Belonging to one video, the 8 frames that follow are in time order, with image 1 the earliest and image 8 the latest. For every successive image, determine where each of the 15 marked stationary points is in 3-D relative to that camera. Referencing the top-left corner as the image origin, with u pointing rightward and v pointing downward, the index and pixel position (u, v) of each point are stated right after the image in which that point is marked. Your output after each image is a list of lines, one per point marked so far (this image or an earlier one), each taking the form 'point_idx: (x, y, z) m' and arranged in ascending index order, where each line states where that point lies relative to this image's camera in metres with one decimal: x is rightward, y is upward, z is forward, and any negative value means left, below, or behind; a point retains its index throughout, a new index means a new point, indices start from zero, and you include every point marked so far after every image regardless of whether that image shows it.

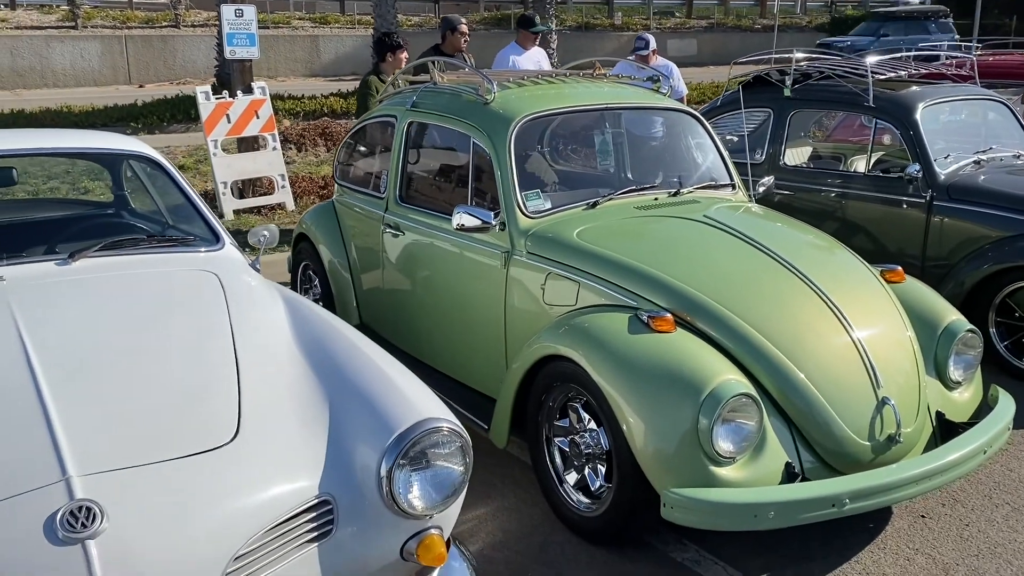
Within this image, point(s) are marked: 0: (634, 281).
0: (+0.5, 0.0, +3.5) m
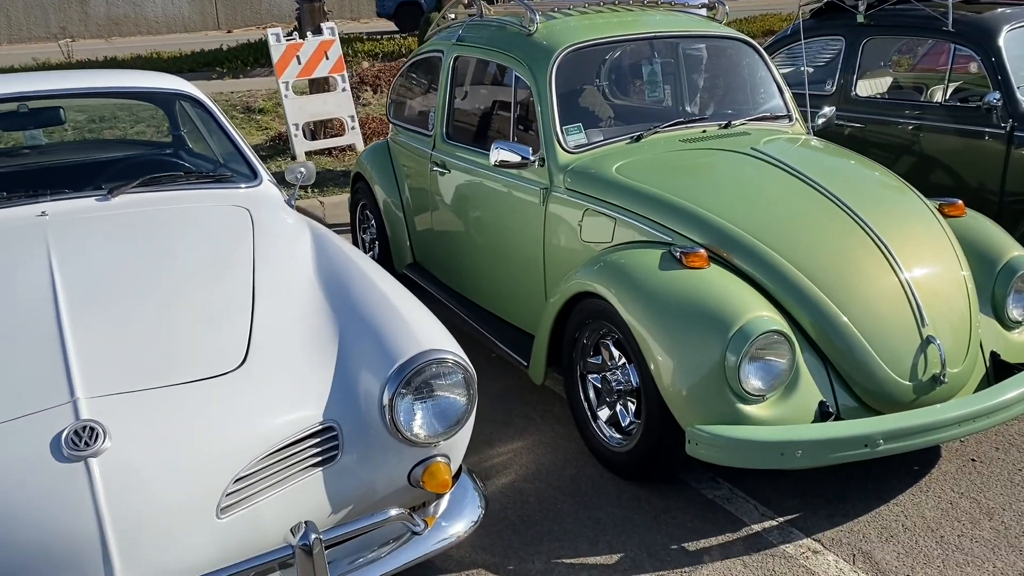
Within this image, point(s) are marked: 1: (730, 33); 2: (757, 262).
0: (+0.6, +0.3, +3.4) m
1: (+1.1, +1.3, +4.5) m
2: (+0.9, +0.1, +3.2) m
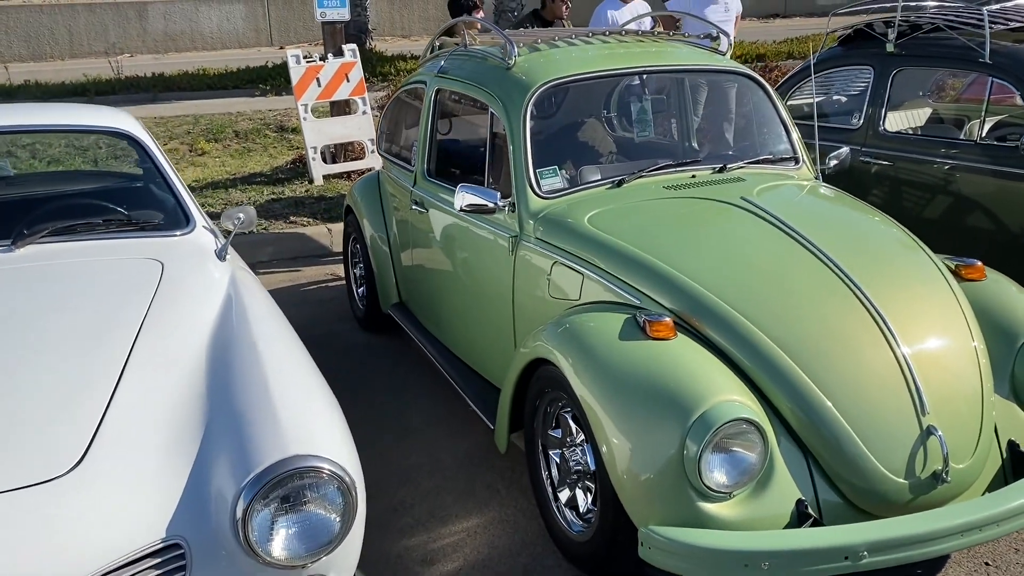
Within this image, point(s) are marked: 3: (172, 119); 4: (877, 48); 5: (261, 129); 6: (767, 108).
0: (+0.4, 0.0, +3.0) m
1: (+1.0, +1.0, +4.1) m
2: (+0.7, -0.1, +2.8) m
3: (-5.8, +2.9, +15.3) m
4: (+2.3, +1.5, +5.6) m
5: (-4.1, +2.6, +14.4) m
6: (+1.2, +0.8, +4.1) m
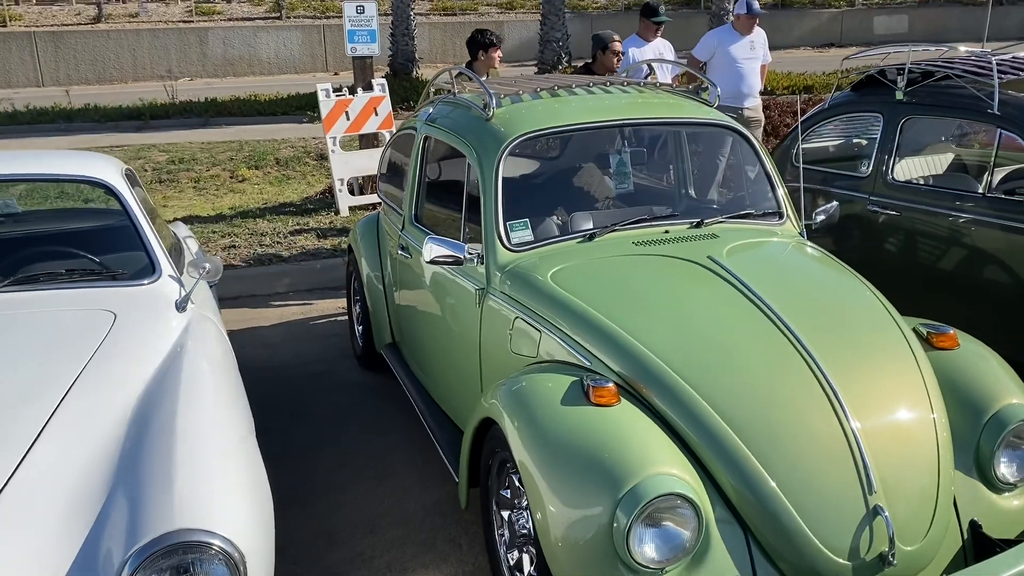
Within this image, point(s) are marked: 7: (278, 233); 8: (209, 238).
0: (+0.3, -0.2, +3.0) m
1: (+0.9, +0.8, +4.0) m
2: (+0.5, -0.4, +2.7) m
3: (-5.2, +2.5, +15.6) m
4: (+2.3, +1.2, +5.5) m
5: (-3.5, +2.2, +14.7) m
6: (+1.1, +0.6, +4.0) m
7: (-2.3, +0.5, +8.7) m
8: (-2.9, +0.5, +8.6) m
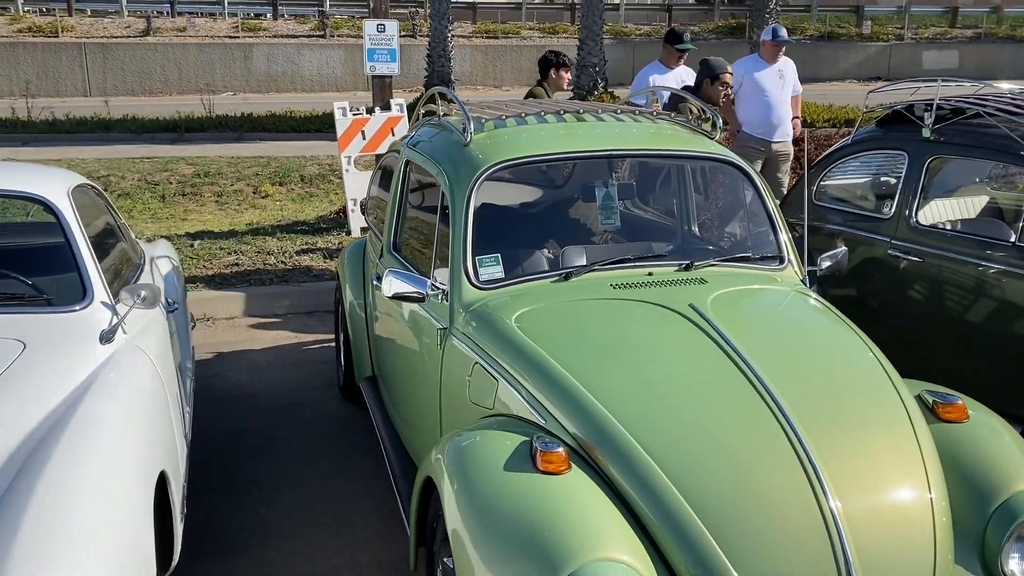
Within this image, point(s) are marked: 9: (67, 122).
0: (+0.1, -0.3, +2.7) m
1: (+0.8, +0.6, +3.7) m
2: (+0.3, -0.5, +2.4) m
3: (-4.7, +2.2, +15.6) m
4: (+2.3, +0.9, +5.2) m
5: (-3.0, +1.9, +14.6) m
6: (+1.0, +0.4, +3.7) m
7: (-2.2, +0.3, +8.5) m
8: (-2.8, +0.3, +8.4) m
9: (-10.1, +3.7, +20.0) m
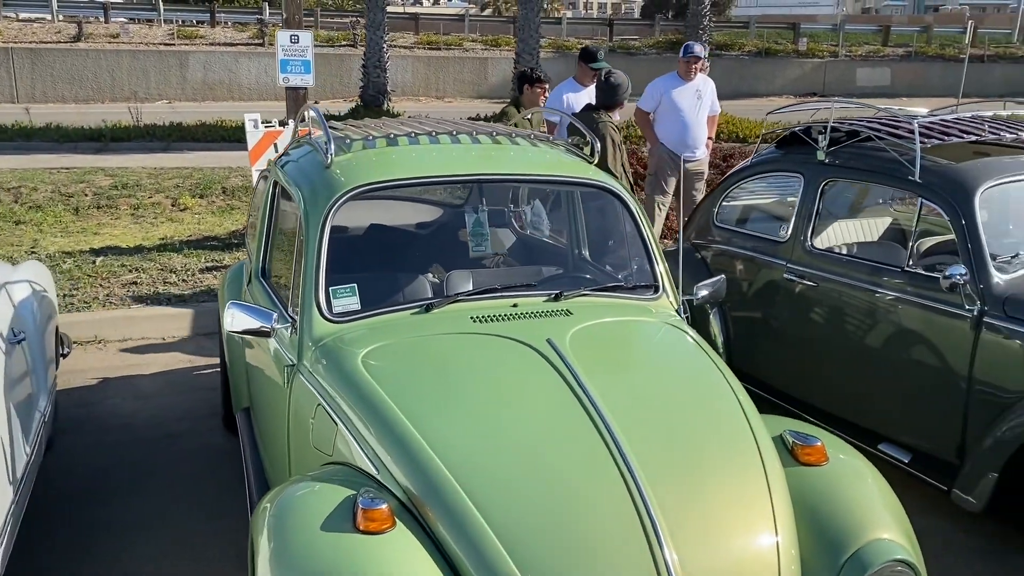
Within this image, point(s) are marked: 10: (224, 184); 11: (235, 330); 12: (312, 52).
0: (-0.4, -0.4, +2.5) m
1: (+0.3, +0.5, +3.6) m
2: (-0.1, -0.6, +2.2) m
3: (-5.9, +2.0, +15.2) m
4: (+1.7, +0.8, +5.1) m
5: (-4.2, +1.6, +14.2) m
6: (+0.5, +0.3, +3.6) m
7: (-3.0, +0.2, +8.2) m
8: (-3.6, +0.1, +8.1) m
9: (-11.5, +3.4, +19.3) m
10: (-4.7, +1.7, +14.4) m
11: (-0.9, -0.1, +3.0) m
12: (-2.0, +2.4, +9.0) m
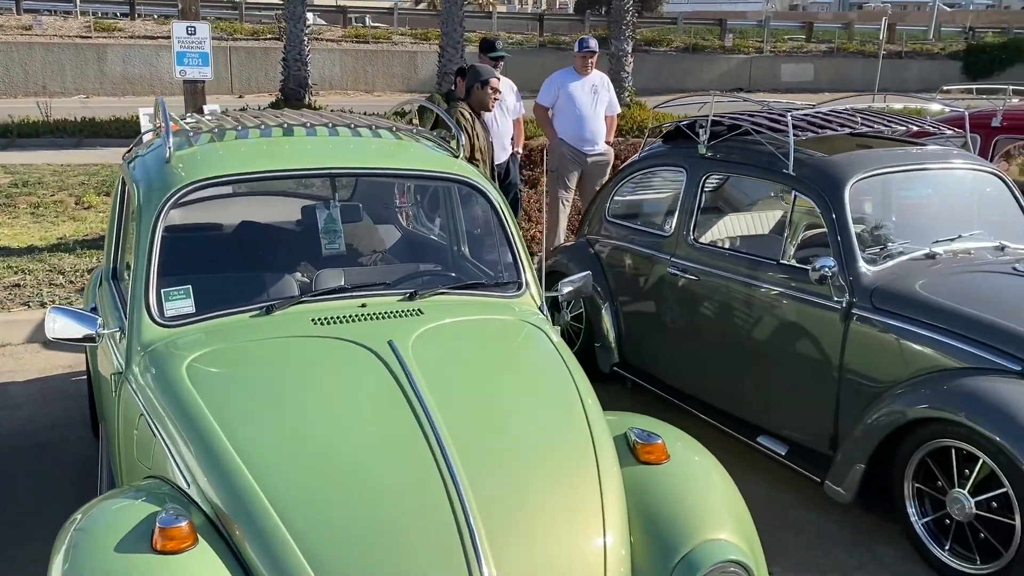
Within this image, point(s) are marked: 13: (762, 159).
0: (-0.8, -0.4, +2.4) m
1: (-0.2, +0.5, +3.5) m
2: (-0.6, -0.6, +2.1) m
3: (-7.2, +2.0, +14.6) m
4: (+1.1, +0.8, +5.1) m
5: (-5.5, +1.6, +13.8) m
6: (-0.1, +0.3, +3.5) m
7: (-3.8, +0.1, +7.8) m
8: (-4.5, +0.1, +7.7) m
9: (-13.1, +3.3, +18.3) m
10: (-6.0, +1.7, +13.9) m
11: (-1.4, -0.1, +2.9) m
12: (-3.0, +2.4, +8.7) m
13: (+1.3, +0.7, +4.6) m
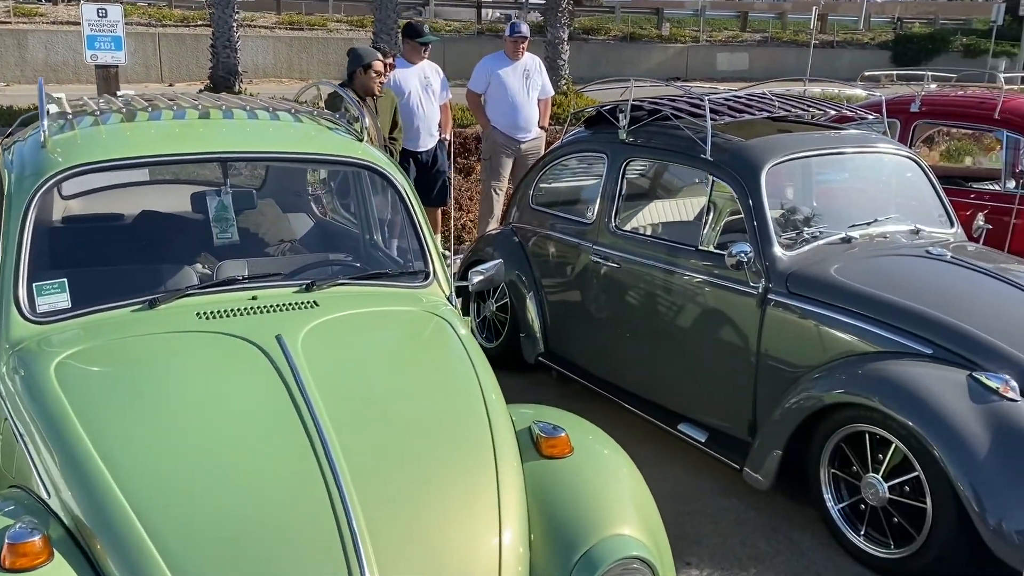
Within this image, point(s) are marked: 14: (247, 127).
0: (-1.1, -0.4, +2.2) m
1: (-0.6, +0.5, +3.3) m
2: (-0.8, -0.6, +1.9) m
3: (-8.3, +2.0, +14.0) m
4: (+0.6, +0.9, +5.0) m
5: (-6.5, +1.7, +13.3) m
6: (-0.4, +0.3, +3.3) m
7: (-4.4, +0.2, +7.5) m
8: (-5.1, +0.2, +7.3) m
9: (-14.4, +3.4, +17.3) m
10: (-7.0, +1.8, +13.4) m
11: (-1.7, -0.1, +2.6) m
12: (-3.7, +2.5, +8.4) m
13: (+0.9, +0.7, +4.6) m
14: (-0.9, +0.6, +3.3) m
